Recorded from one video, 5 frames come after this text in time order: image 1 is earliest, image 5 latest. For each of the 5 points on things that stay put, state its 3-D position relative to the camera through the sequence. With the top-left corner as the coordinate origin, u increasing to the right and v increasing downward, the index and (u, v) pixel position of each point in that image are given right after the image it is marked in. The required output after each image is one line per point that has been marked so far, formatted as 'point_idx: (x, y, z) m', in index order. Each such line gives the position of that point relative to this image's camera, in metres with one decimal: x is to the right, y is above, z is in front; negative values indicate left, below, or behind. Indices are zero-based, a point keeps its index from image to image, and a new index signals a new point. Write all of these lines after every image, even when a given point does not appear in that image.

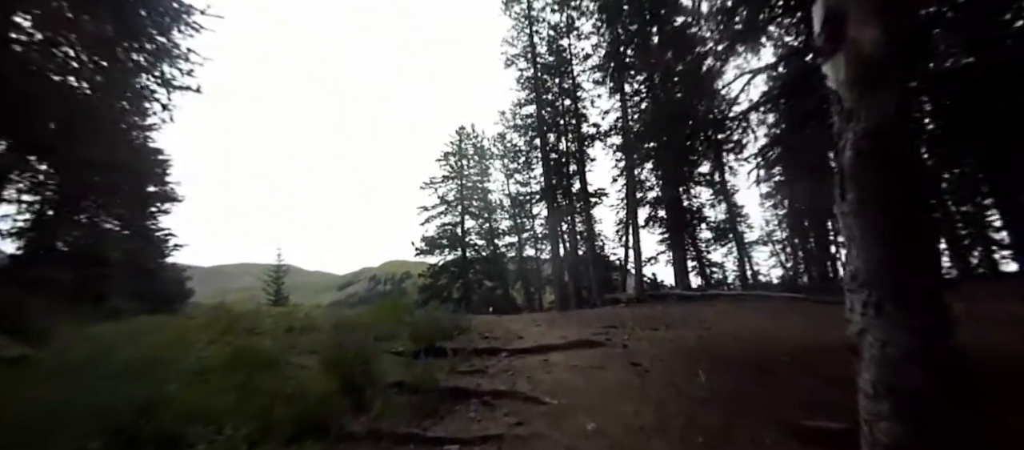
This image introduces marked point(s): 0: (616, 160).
0: (+5.0, +3.2, +19.4) m
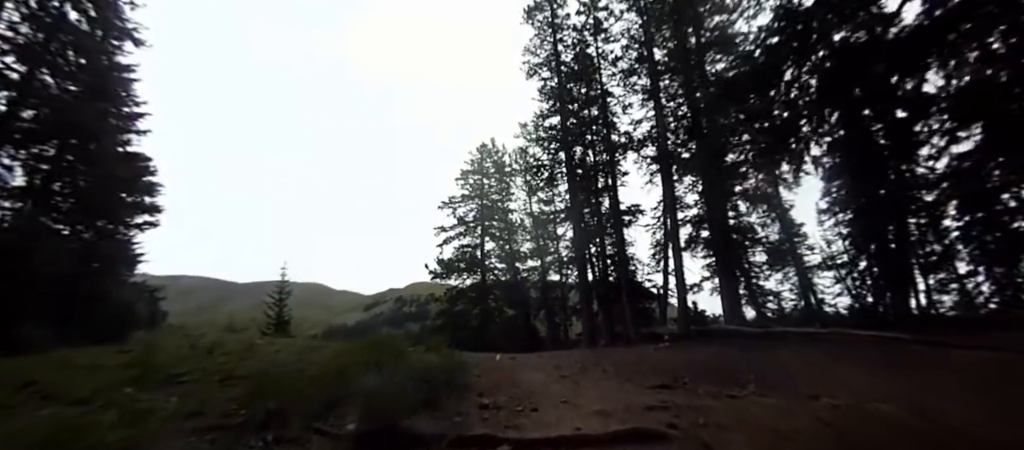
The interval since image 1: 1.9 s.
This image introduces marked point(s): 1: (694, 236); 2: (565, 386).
0: (+5.9, +2.3, +17.2) m
1: (+7.6, -0.5, +17.2) m
2: (+0.8, -2.4, +5.9) m
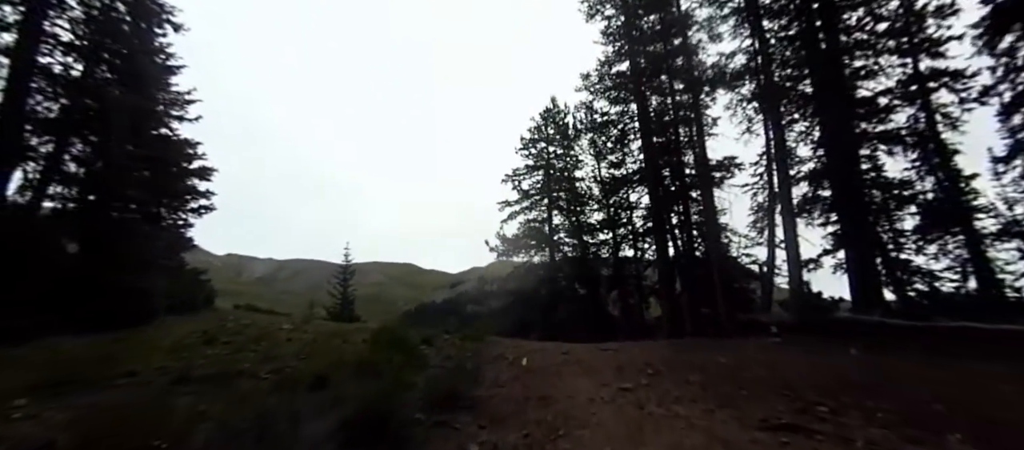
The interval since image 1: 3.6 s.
0: (+8.1, +3.6, +13.7) m
1: (+9.9, +0.9, +13.6) m
2: (+1.0, -1.8, +3.9) m
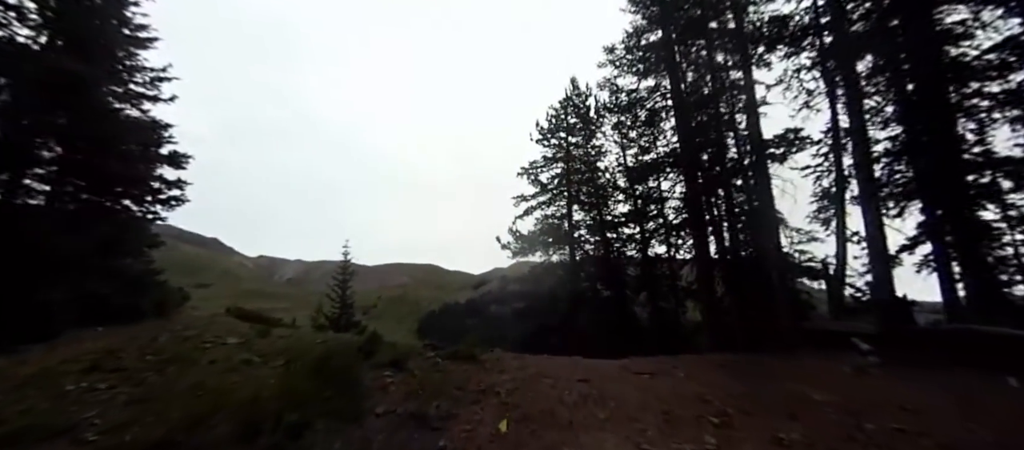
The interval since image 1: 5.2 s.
0: (+8.3, +3.9, +11.4) m
1: (+10.1, +1.2, +11.1) m
2: (+0.8, -1.5, +1.9) m
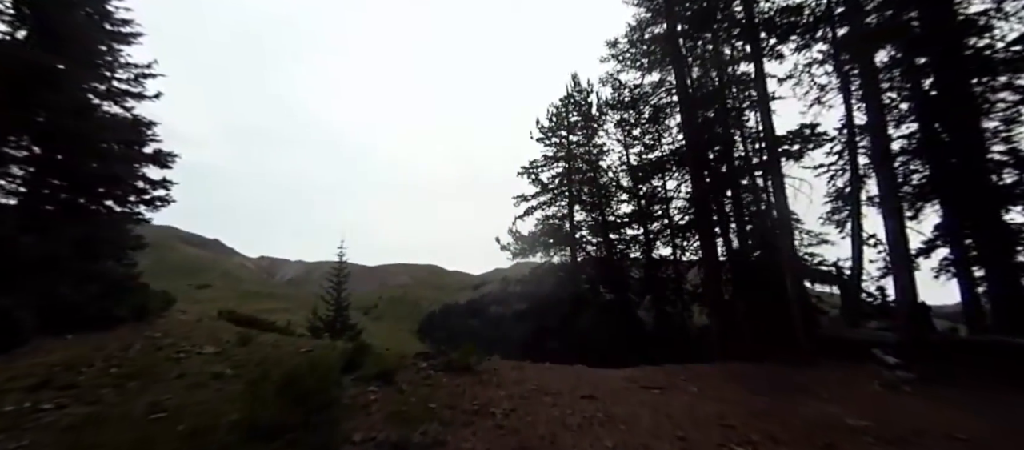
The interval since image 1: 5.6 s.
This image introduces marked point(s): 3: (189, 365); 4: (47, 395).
0: (+8.4, +3.9, +10.9) m
1: (+10.1, +1.1, +10.6) m
2: (+0.8, -1.6, +1.4) m
3: (-4.3, -1.8, +5.5) m
4: (-4.6, -1.7, +4.1) m
